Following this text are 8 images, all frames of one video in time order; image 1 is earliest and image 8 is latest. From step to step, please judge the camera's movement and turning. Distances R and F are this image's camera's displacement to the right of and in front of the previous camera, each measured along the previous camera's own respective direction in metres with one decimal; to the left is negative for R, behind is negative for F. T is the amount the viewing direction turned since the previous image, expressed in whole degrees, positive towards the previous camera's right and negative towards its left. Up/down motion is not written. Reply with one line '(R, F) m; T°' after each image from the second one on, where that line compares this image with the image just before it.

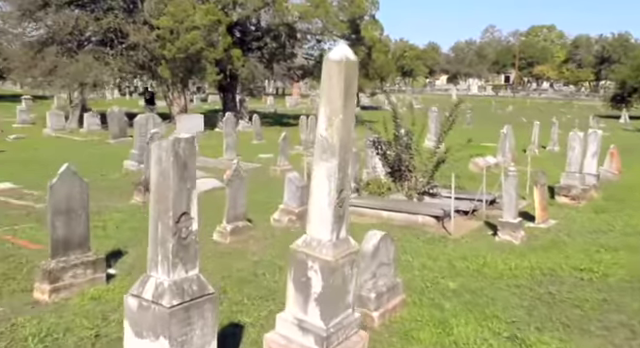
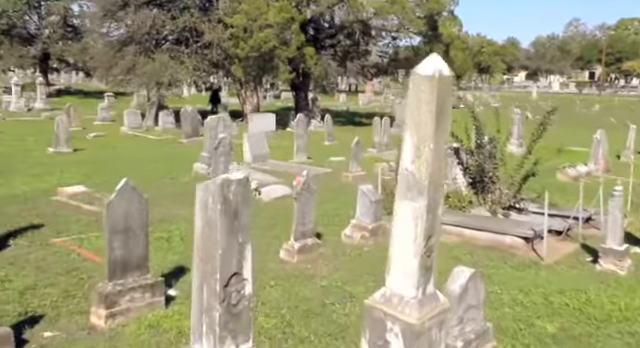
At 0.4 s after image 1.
(-0.1, +0.7) m; -6°
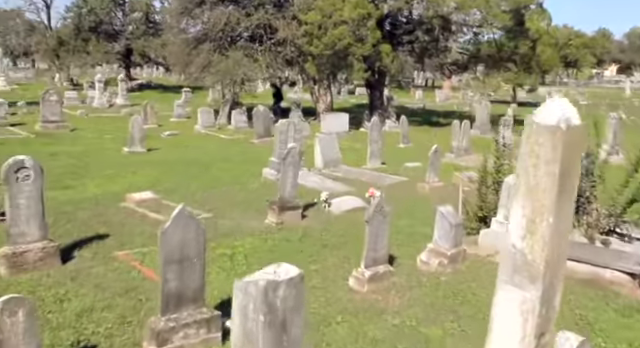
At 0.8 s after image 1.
(0.0, +0.8) m; -7°
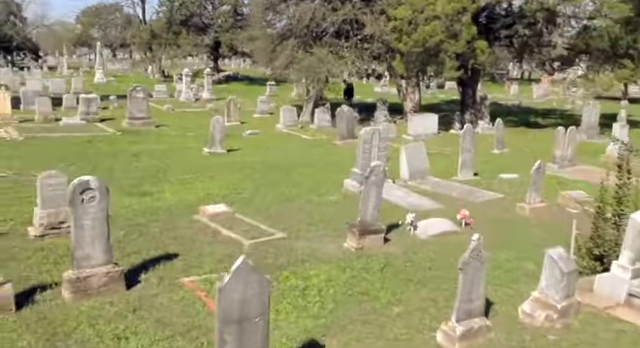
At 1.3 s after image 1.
(0.0, +1.0) m; -7°
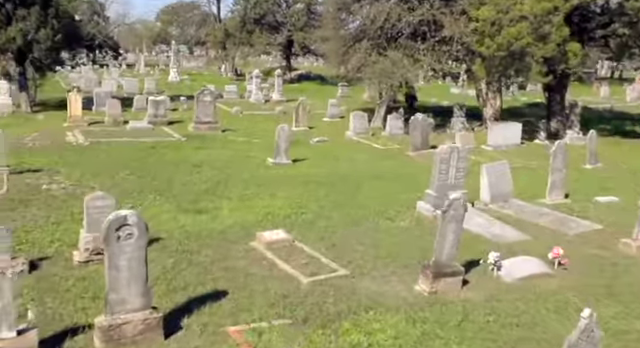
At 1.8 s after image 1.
(0.0, +1.3) m; -6°
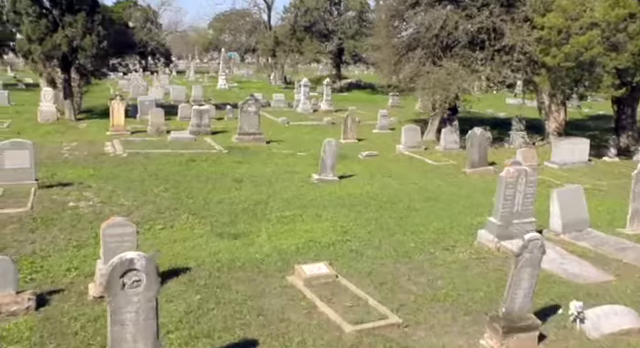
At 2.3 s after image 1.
(0.0, +1.4) m; -4°
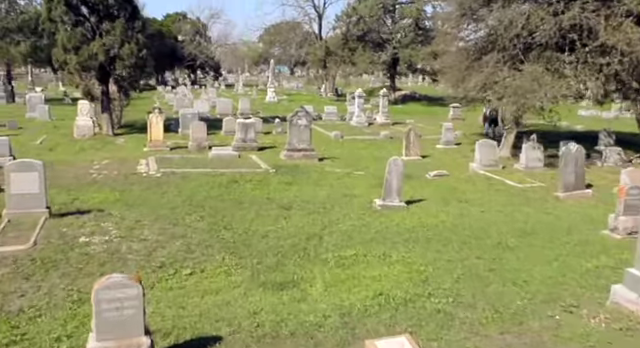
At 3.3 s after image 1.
(-0.3, +2.8) m; -4°
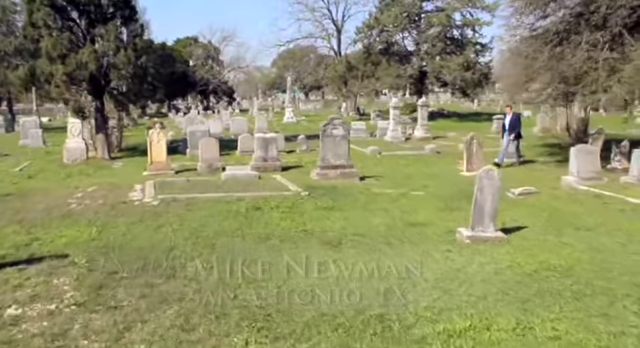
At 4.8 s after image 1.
(-0.7, +4.4) m; -1°
